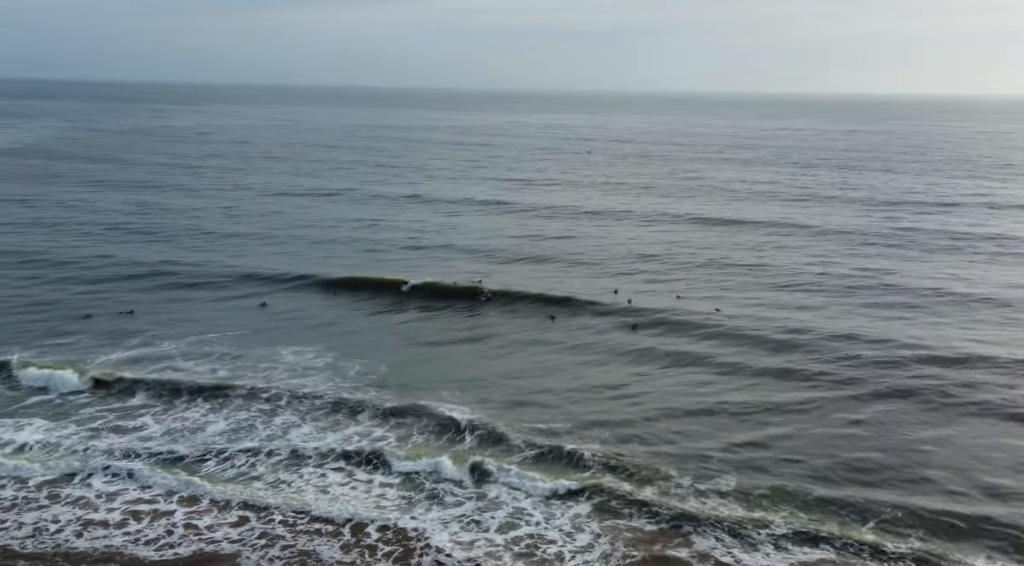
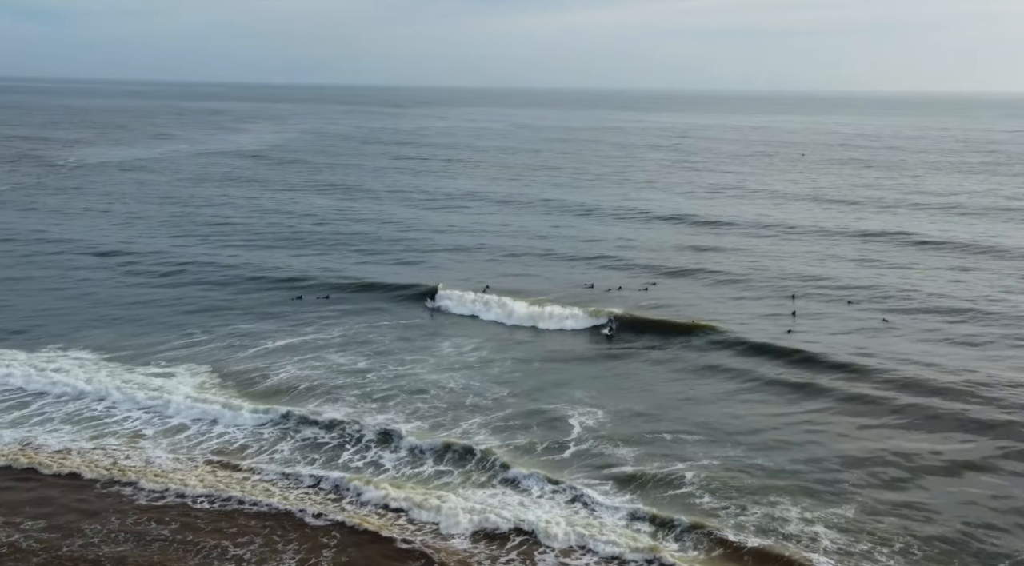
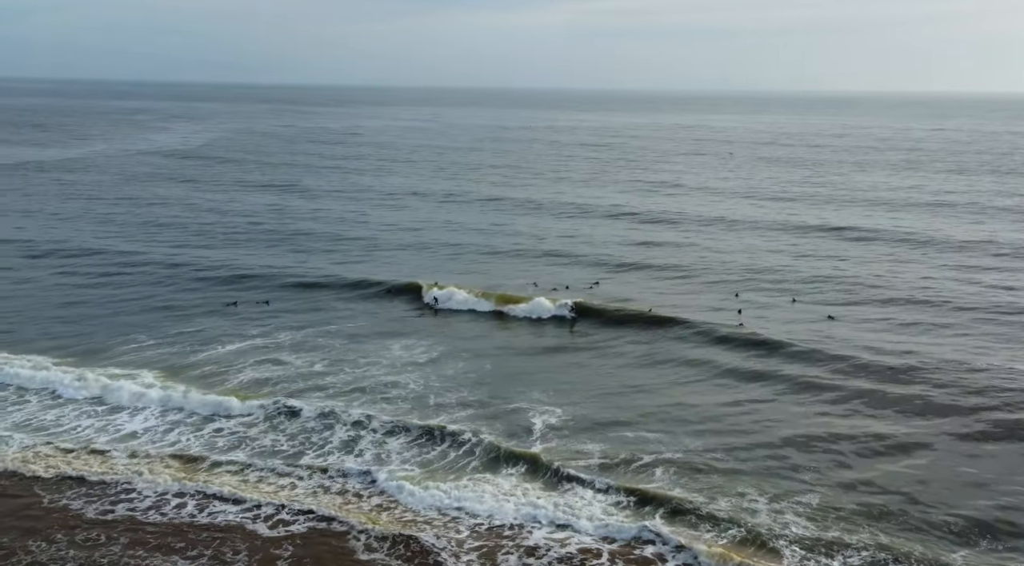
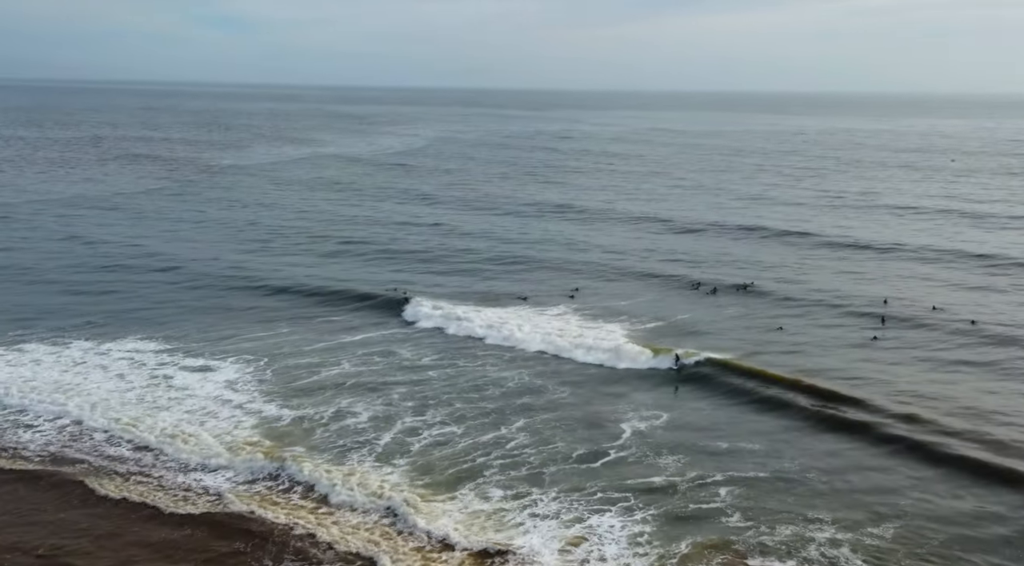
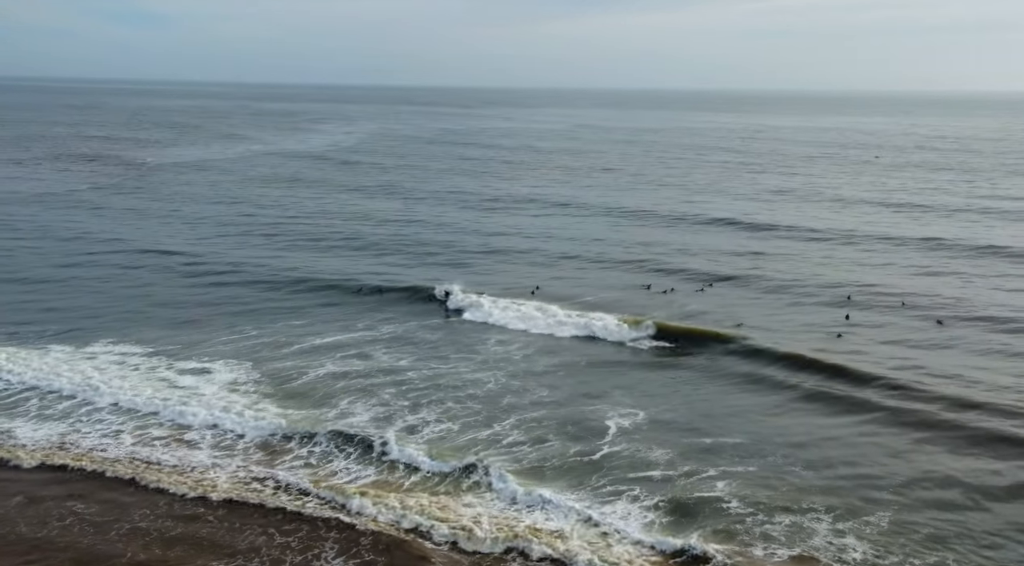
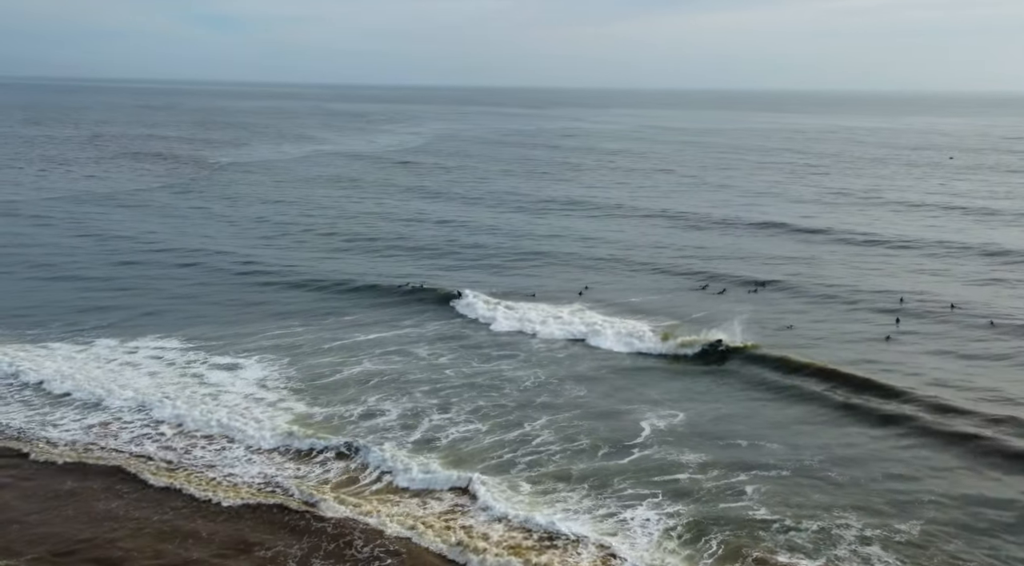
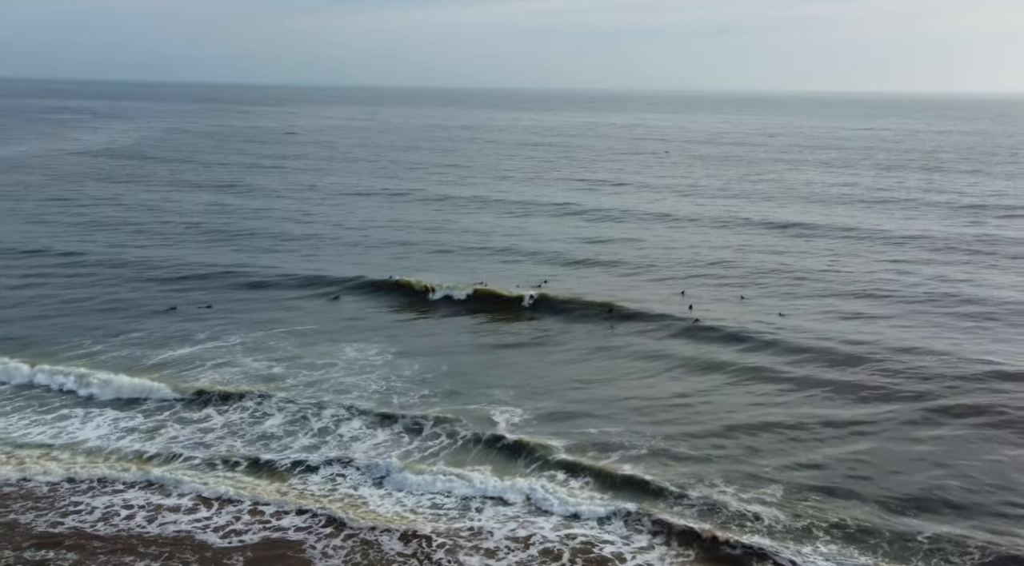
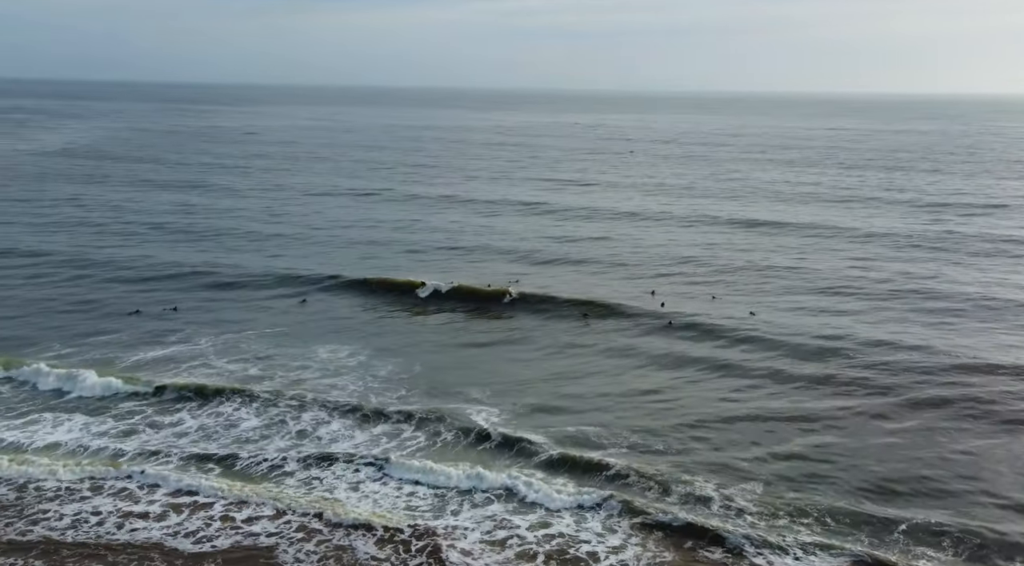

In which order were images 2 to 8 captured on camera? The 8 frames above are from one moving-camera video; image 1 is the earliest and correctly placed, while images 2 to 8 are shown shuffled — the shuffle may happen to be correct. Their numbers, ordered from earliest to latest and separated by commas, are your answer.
8, 7, 3, 2, 5, 6, 4
